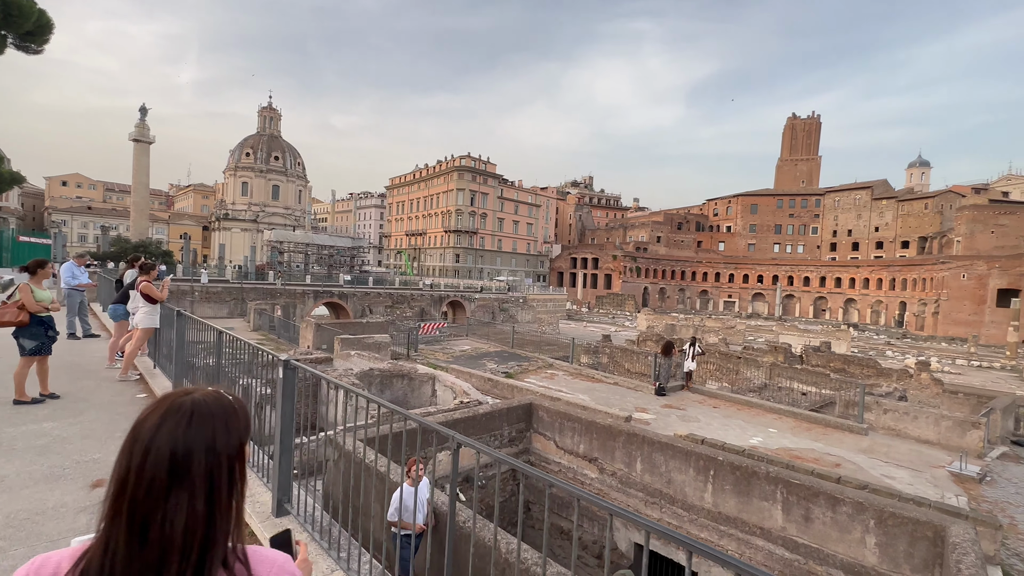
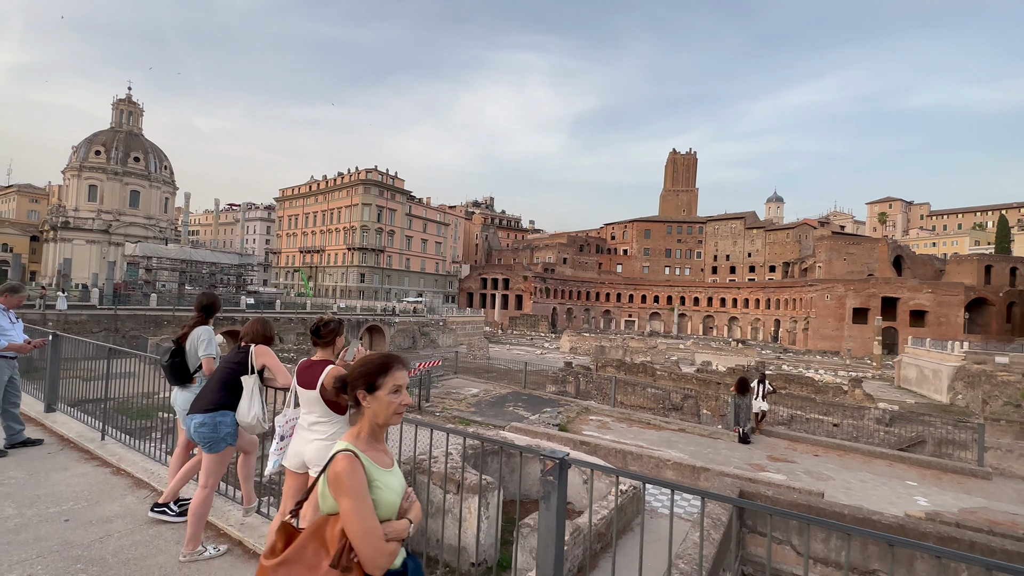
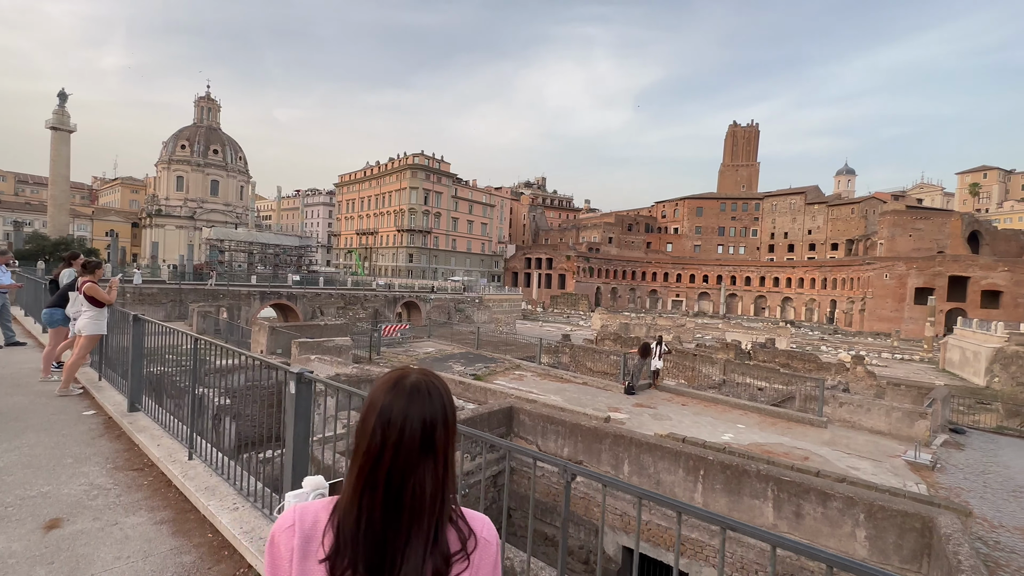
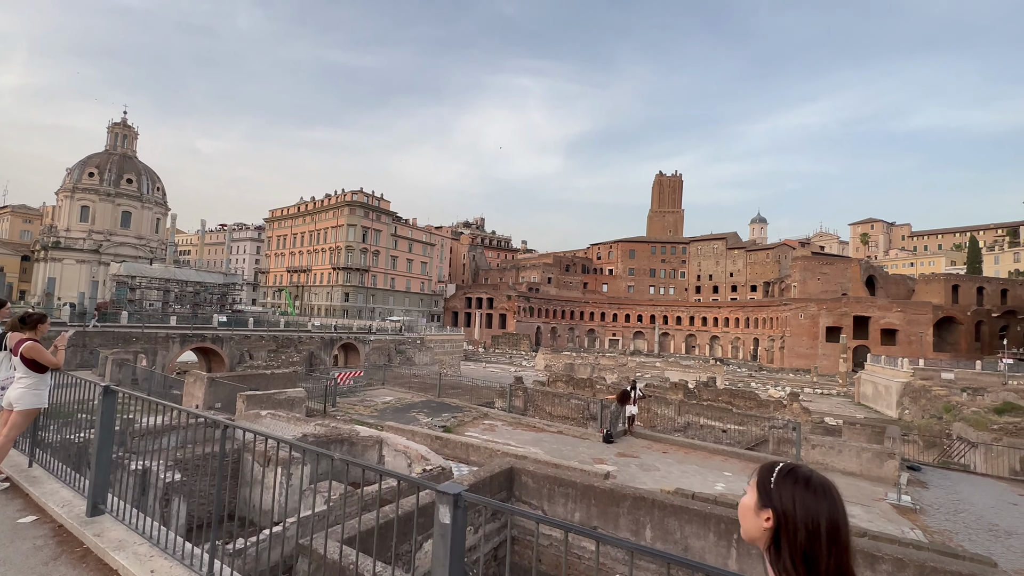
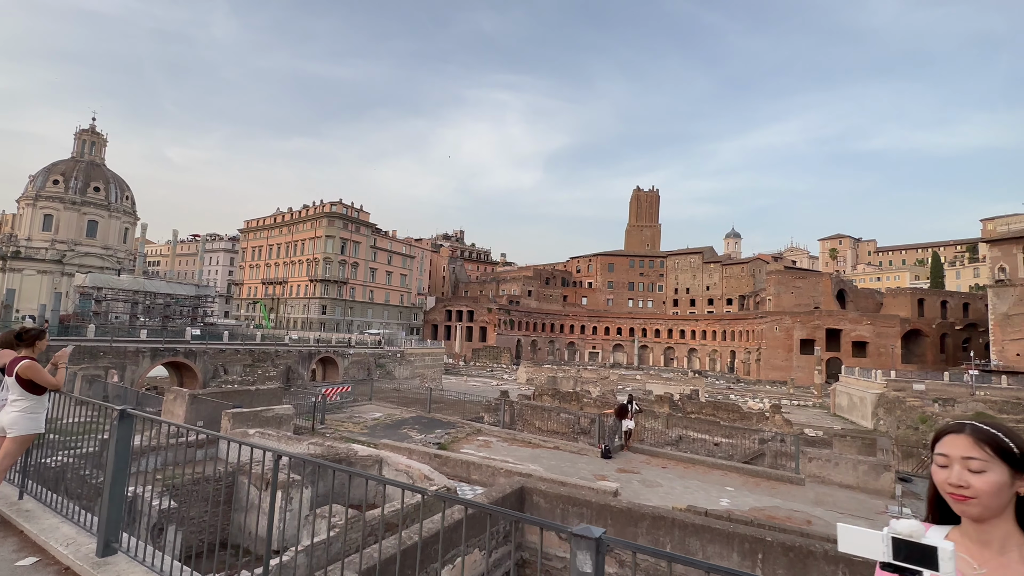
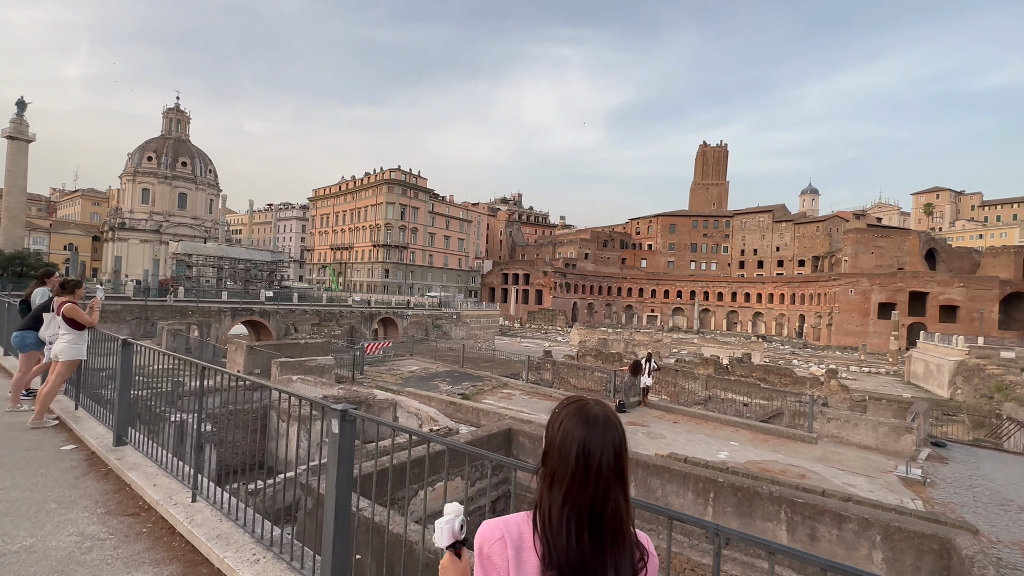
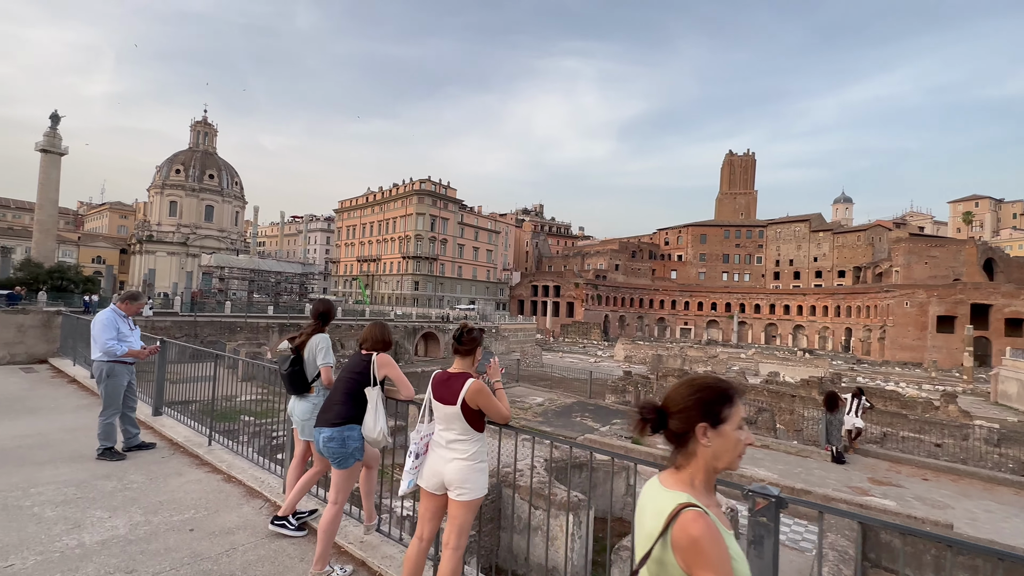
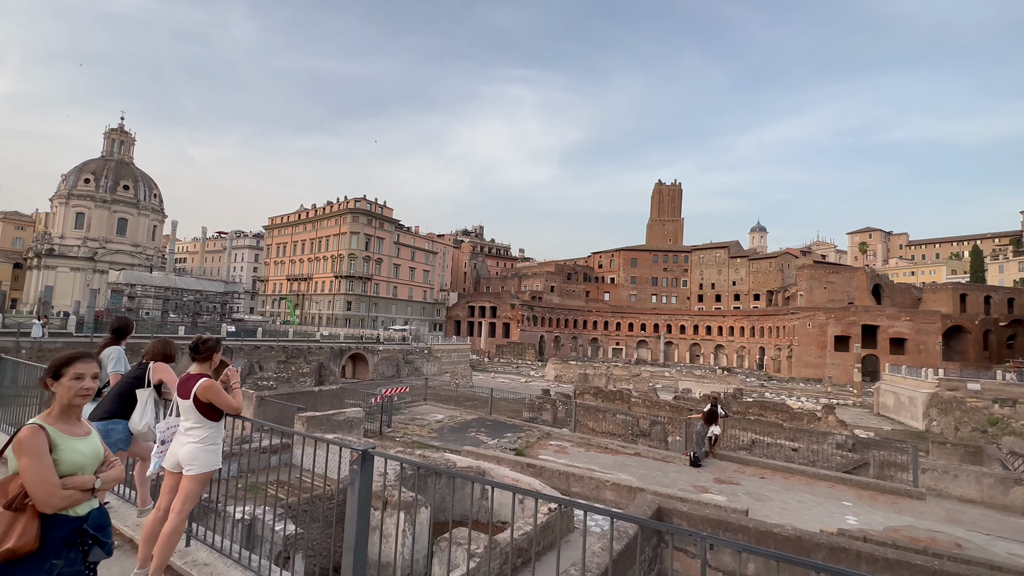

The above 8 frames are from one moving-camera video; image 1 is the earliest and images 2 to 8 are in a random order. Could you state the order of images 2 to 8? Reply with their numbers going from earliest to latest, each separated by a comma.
3, 6, 4, 5, 8, 2, 7
